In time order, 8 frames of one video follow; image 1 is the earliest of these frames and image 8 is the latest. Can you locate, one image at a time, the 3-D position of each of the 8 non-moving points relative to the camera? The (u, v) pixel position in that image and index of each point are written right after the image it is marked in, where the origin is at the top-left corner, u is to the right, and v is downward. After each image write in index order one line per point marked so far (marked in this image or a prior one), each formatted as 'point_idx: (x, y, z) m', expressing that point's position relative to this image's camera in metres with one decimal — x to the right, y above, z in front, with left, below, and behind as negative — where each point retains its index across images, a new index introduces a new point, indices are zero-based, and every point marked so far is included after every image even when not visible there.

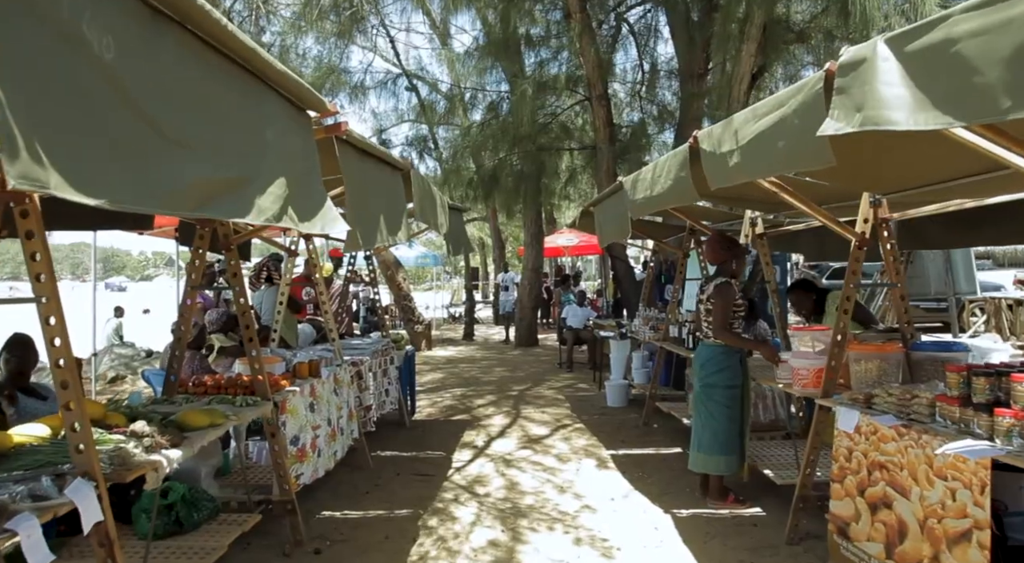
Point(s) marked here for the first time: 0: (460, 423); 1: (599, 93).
0: (-0.6, -1.5, +7.1) m
1: (+1.4, +3.1, +10.6) m
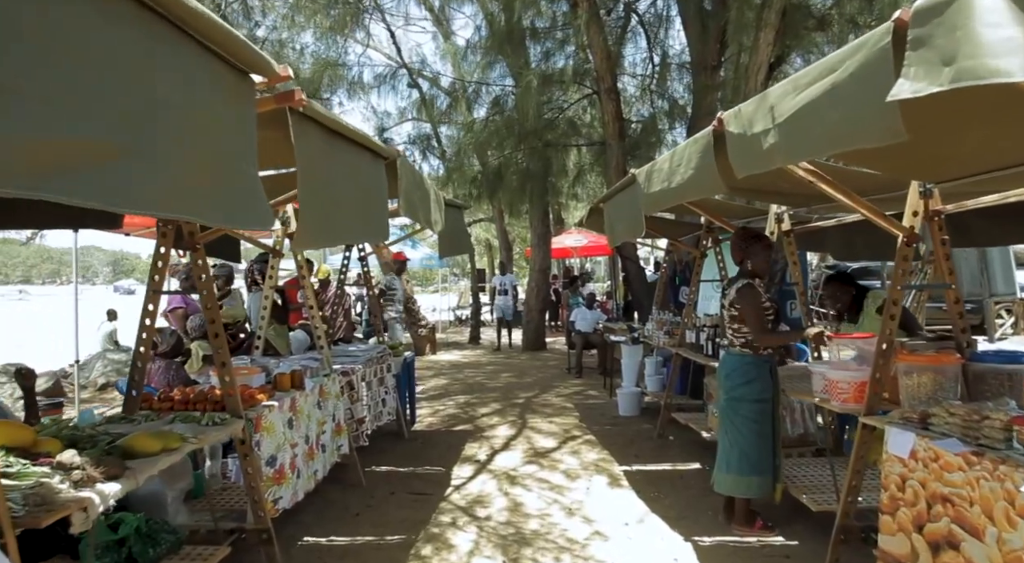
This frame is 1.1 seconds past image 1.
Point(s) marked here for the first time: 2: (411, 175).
0: (-0.5, -1.6, +6.7) m
1: (+1.5, +3.0, +10.2) m
2: (-0.6, +0.6, +3.8) m
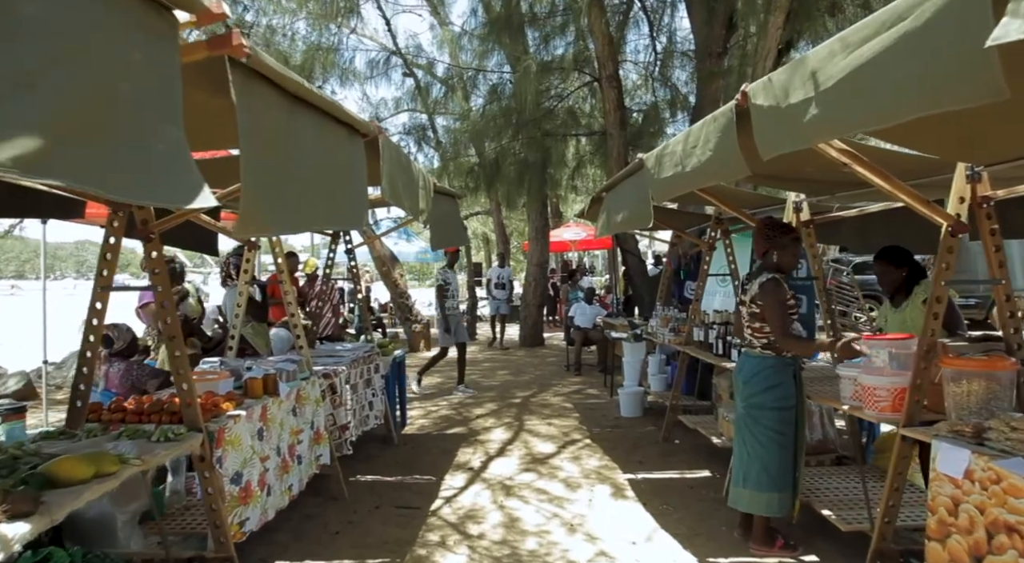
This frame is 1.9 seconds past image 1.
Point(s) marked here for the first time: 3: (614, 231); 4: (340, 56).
0: (-0.5, -1.5, +6.3) m
1: (+1.4, +3.1, +9.8) m
2: (-0.6, +0.7, +3.4) m
3: (+0.8, +0.4, +5.0) m
4: (-3.0, +3.9, +11.4) m
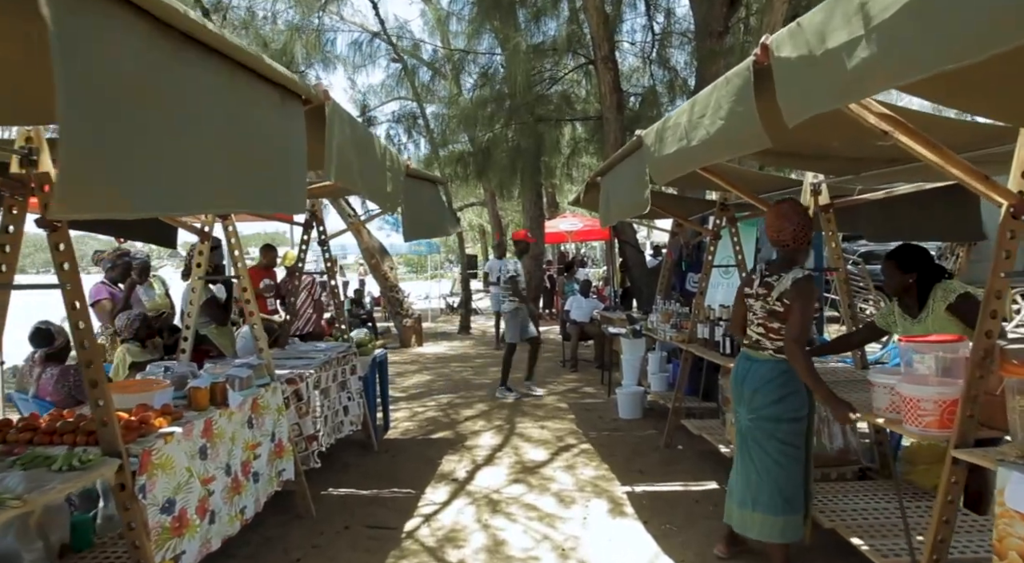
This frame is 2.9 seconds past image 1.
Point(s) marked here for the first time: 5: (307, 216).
0: (-0.6, -1.4, +5.8) m
1: (+1.3, +3.2, +9.3) m
2: (-0.7, +0.7, +3.0) m
3: (+0.7, +0.4, +4.5) m
4: (-3.2, +4.0, +10.9) m
5: (-1.7, +0.6, +5.5) m
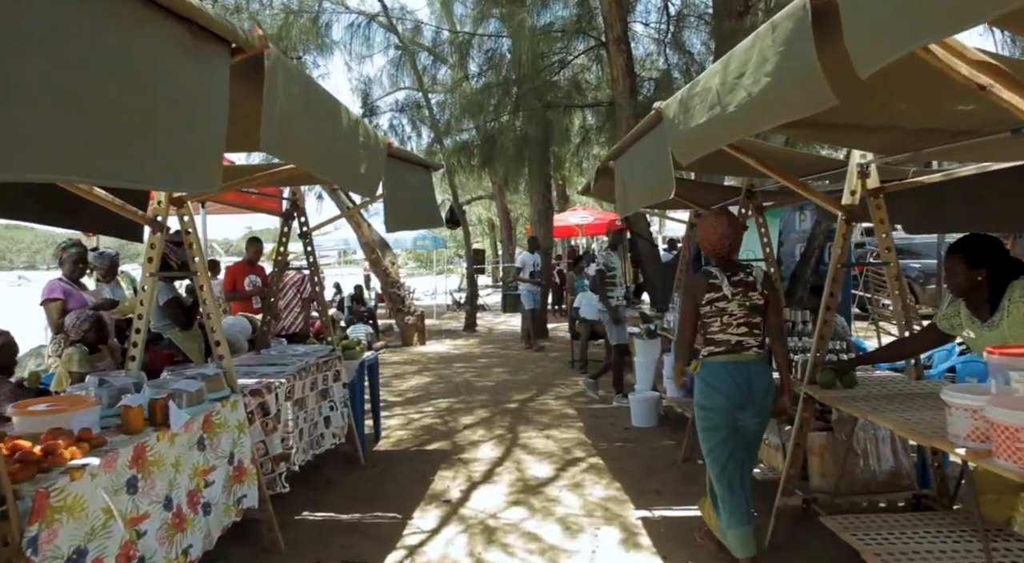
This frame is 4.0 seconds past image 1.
0: (-0.6, -1.4, +5.3) m
1: (+1.4, +3.3, +8.7) m
2: (-0.8, +0.7, +2.4) m
3: (+0.7, +0.5, +4.0) m
4: (-3.1, +4.1, +10.3) m
5: (-1.7, +0.6, +5.0) m
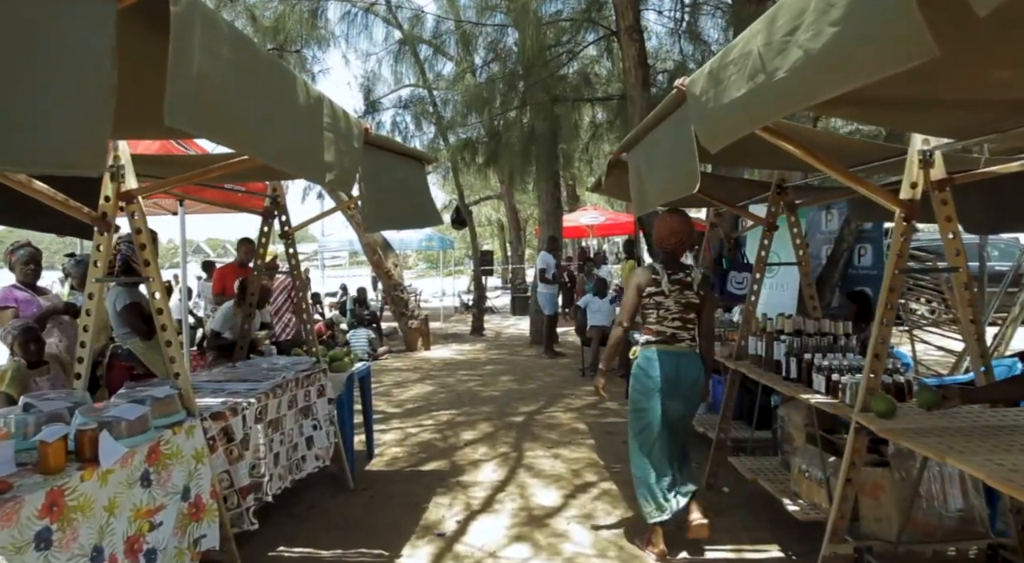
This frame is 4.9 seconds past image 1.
0: (-0.6, -1.5, +4.9) m
1: (+1.5, +3.2, +8.2) m
2: (-0.8, +0.7, +2.0) m
3: (+0.7, +0.4, +3.5) m
4: (-2.9, +4.1, +9.9) m
5: (-1.7, +0.5, +4.5) m
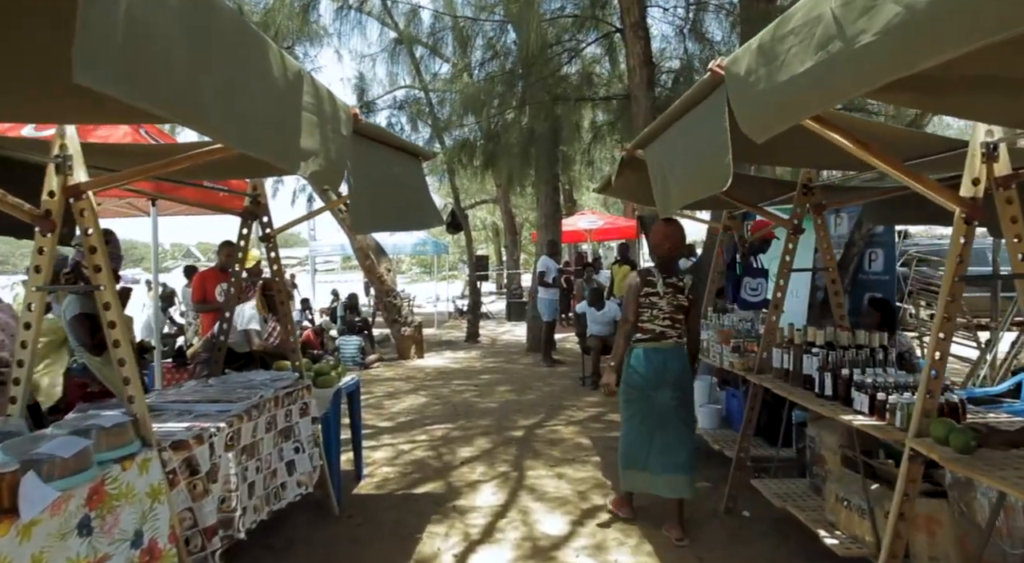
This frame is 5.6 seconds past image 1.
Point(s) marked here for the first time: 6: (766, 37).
0: (-0.6, -1.5, +4.5) m
1: (+1.5, +3.2, +7.8) m
2: (-0.8, +0.6, +1.6) m
3: (+0.7, +0.4, +3.1) m
4: (-3.0, +4.0, +9.5) m
5: (-1.7, +0.5, +4.2) m
6: (+0.8, +0.8, +2.1) m
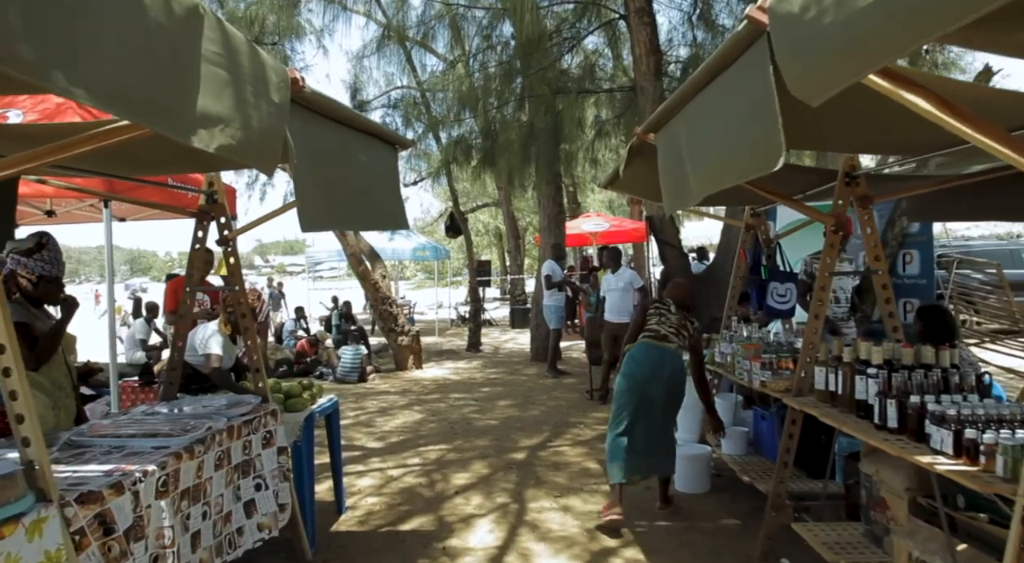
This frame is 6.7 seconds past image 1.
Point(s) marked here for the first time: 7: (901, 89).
0: (-0.6, -1.5, +3.9) m
1: (+1.5, +3.1, +7.3) m
2: (-0.8, +0.6, +1.0) m
3: (+0.7, +0.3, +2.6) m
4: (-3.0, +3.9, +9.1) m
5: (-1.7, +0.5, +3.6) m
6: (+0.8, +0.8, +1.5) m
7: (+1.1, +0.5, +1.9) m
